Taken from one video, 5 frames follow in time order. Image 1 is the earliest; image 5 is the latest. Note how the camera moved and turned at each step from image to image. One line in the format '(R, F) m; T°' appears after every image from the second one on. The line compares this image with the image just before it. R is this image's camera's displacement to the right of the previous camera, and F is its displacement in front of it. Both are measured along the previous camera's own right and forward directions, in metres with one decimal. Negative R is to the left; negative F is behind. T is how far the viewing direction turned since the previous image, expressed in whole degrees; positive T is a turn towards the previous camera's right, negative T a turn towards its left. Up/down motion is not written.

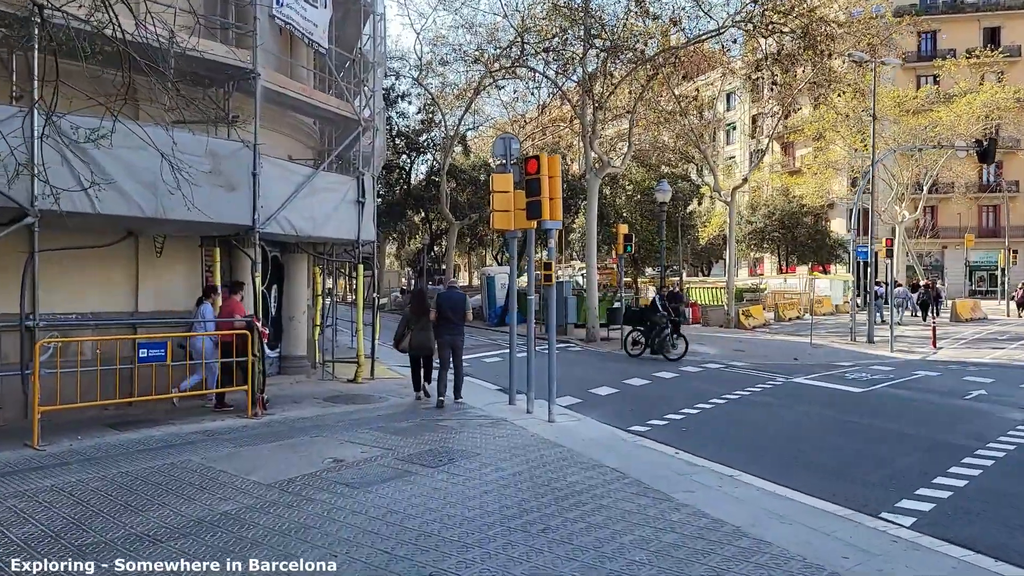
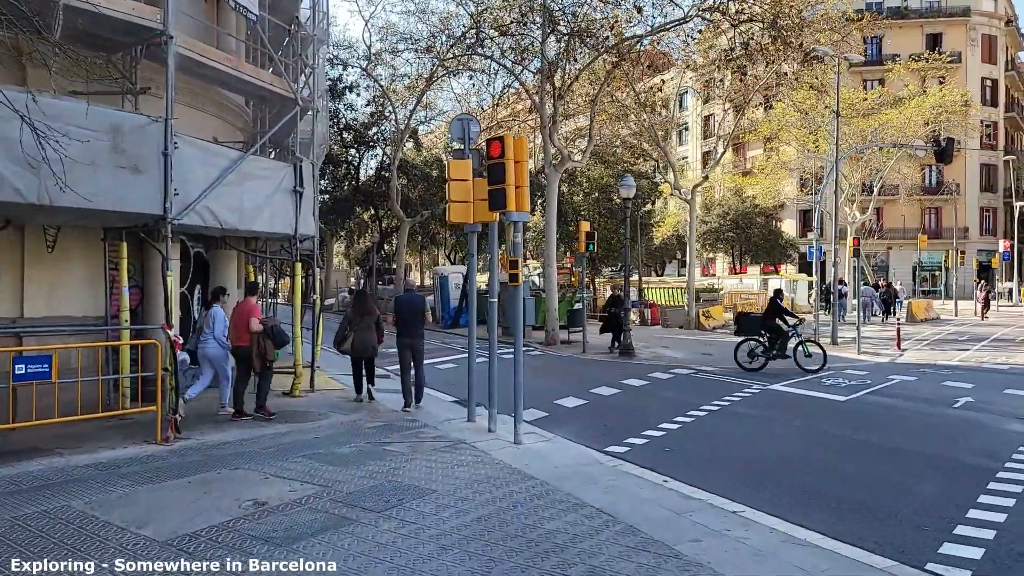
(-0.1, +1.3) m; +4°
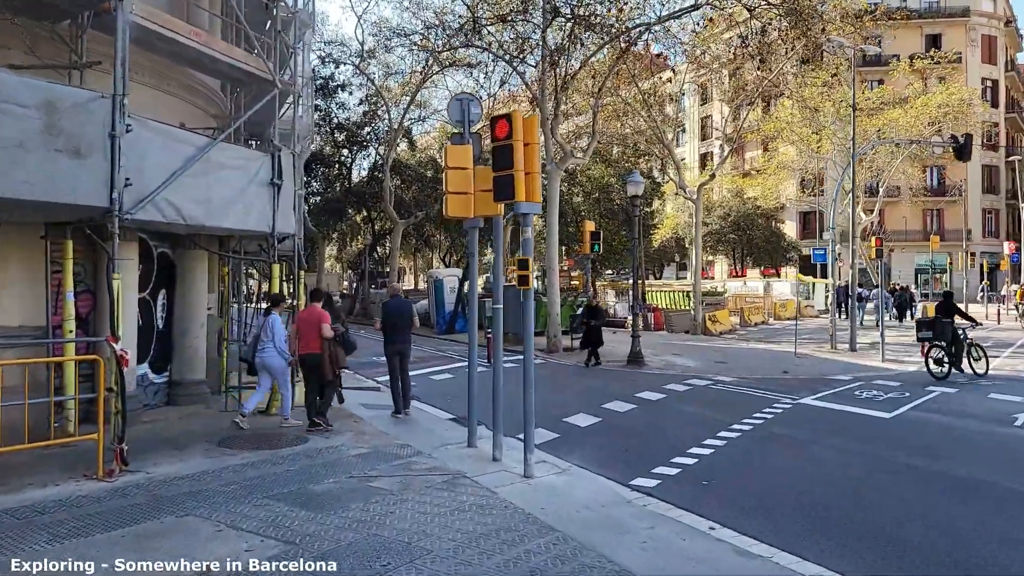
(-0.2, +1.3) m; +1°
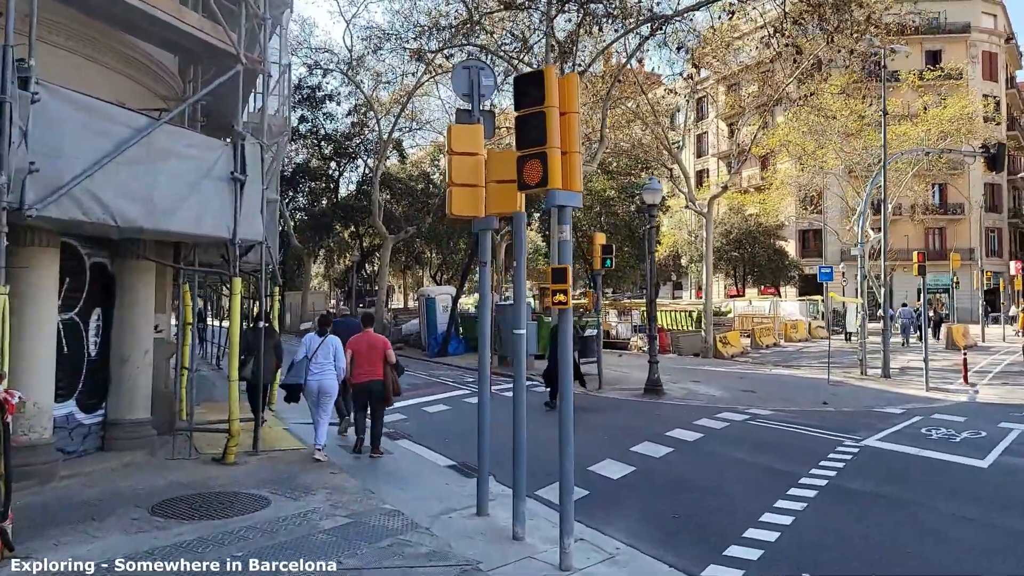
(-0.3, +1.9) m; +1°
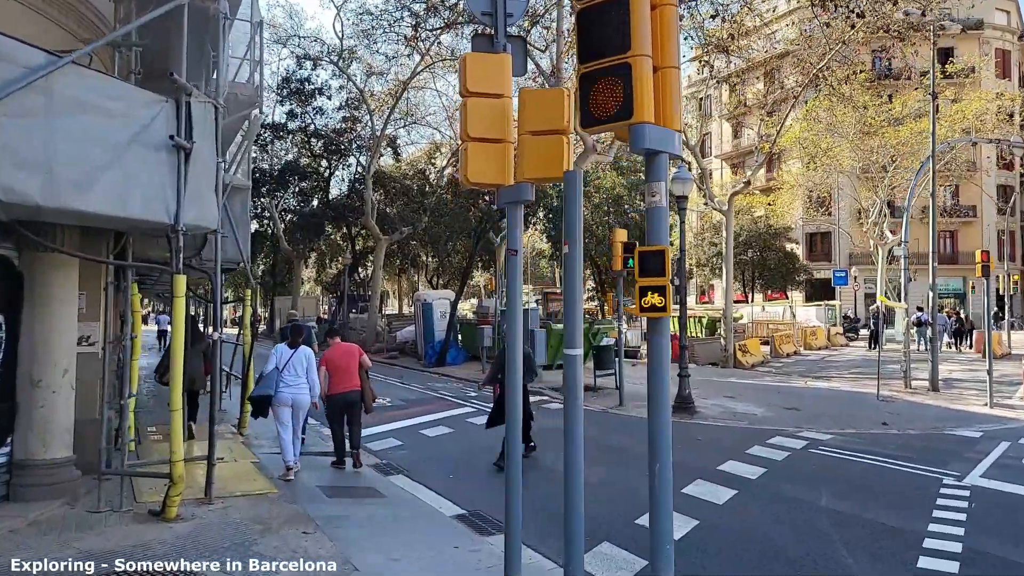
(-0.3, +2.0) m; 0°
